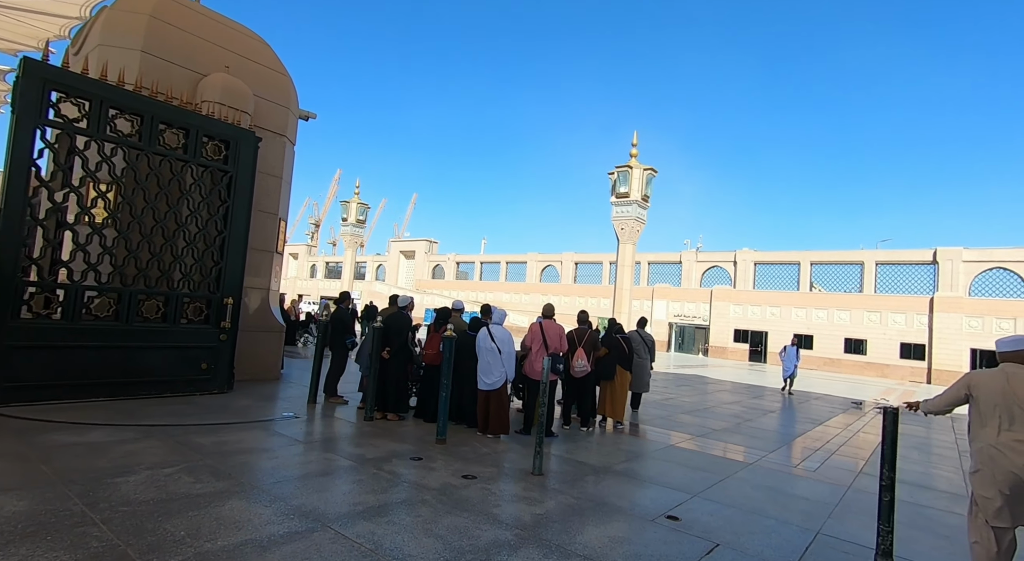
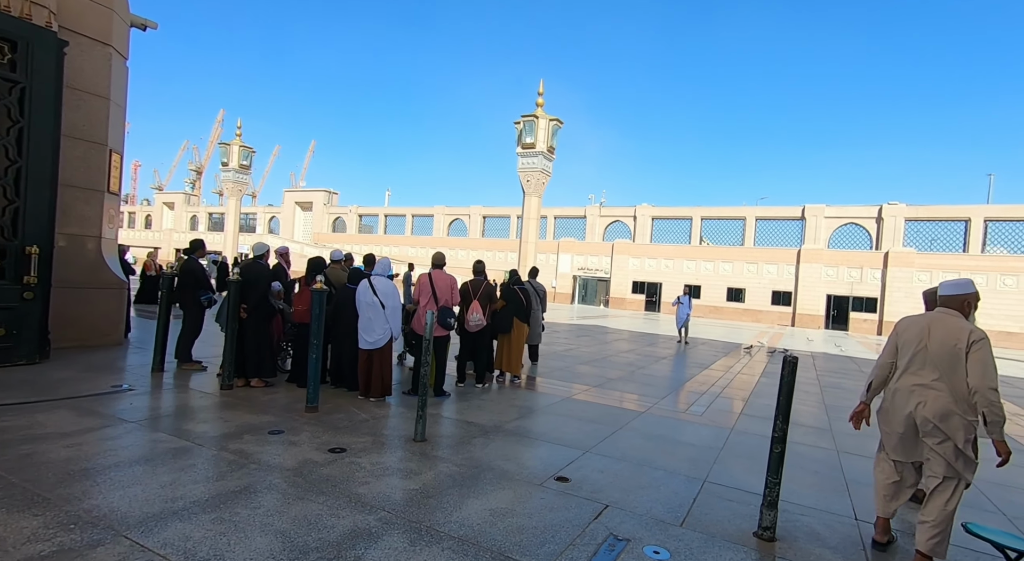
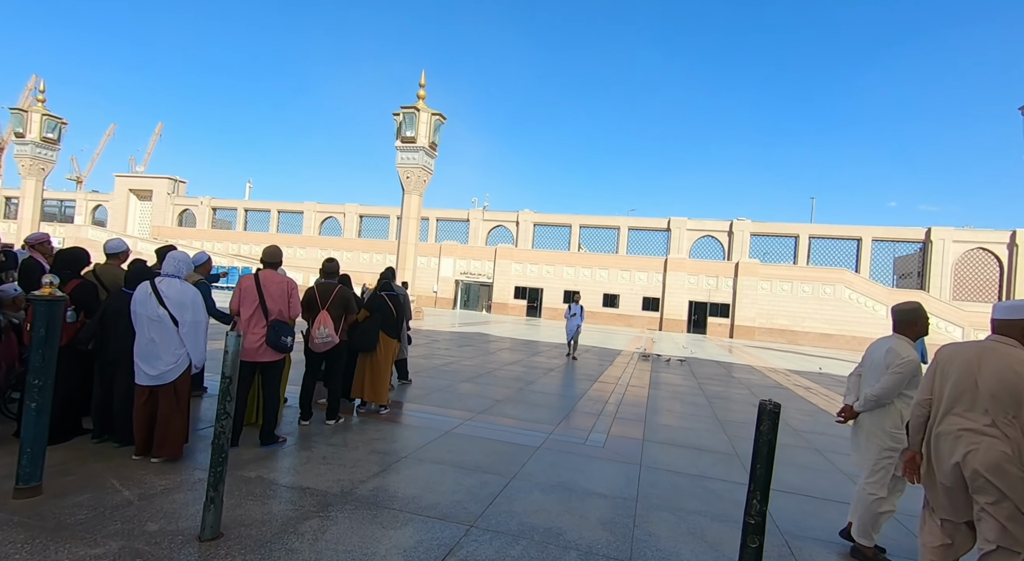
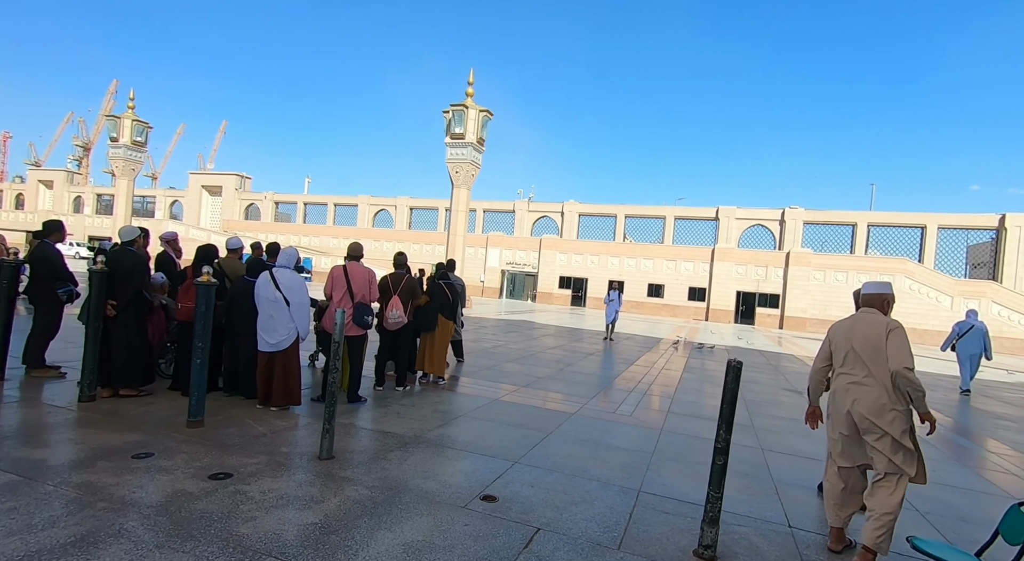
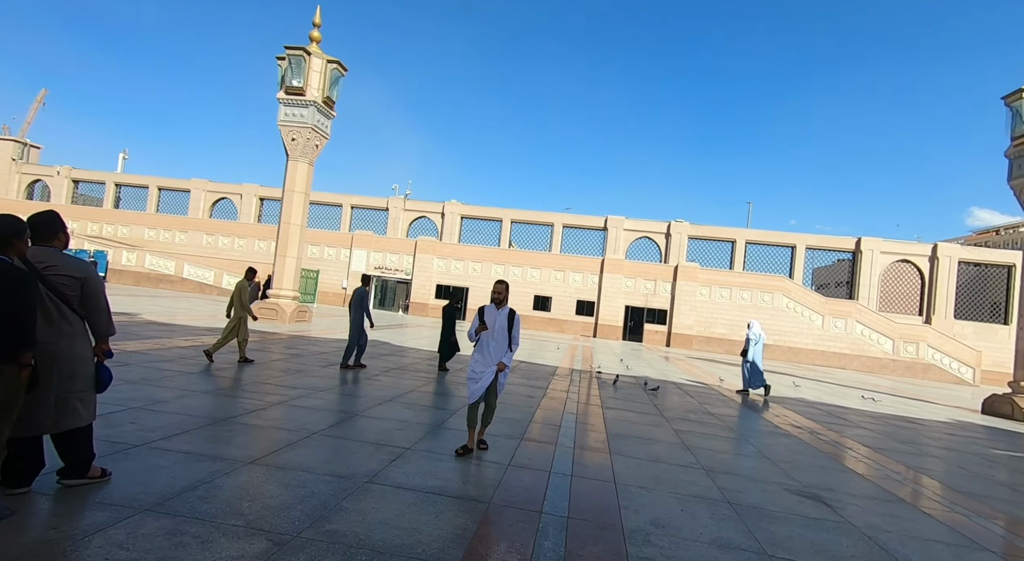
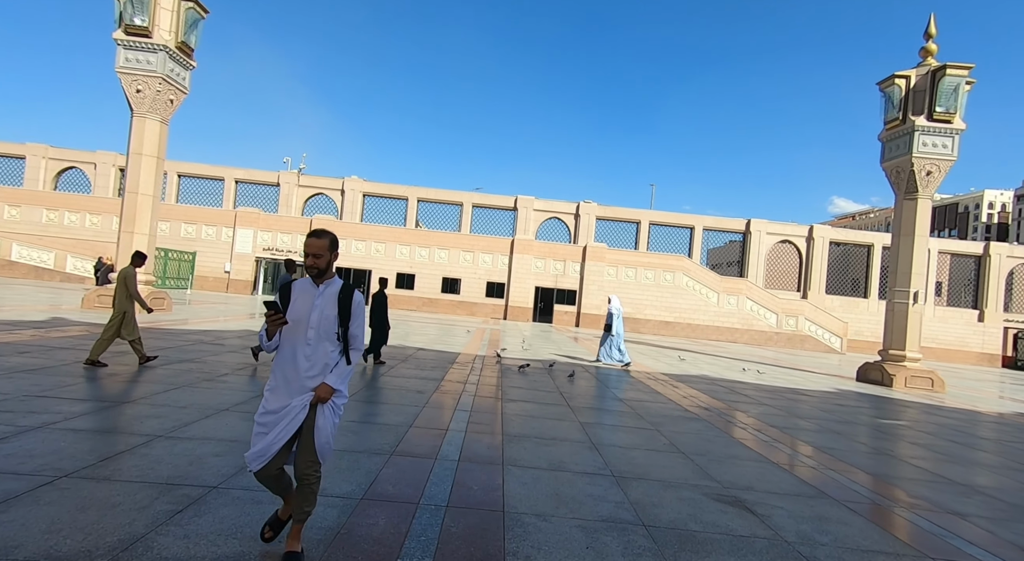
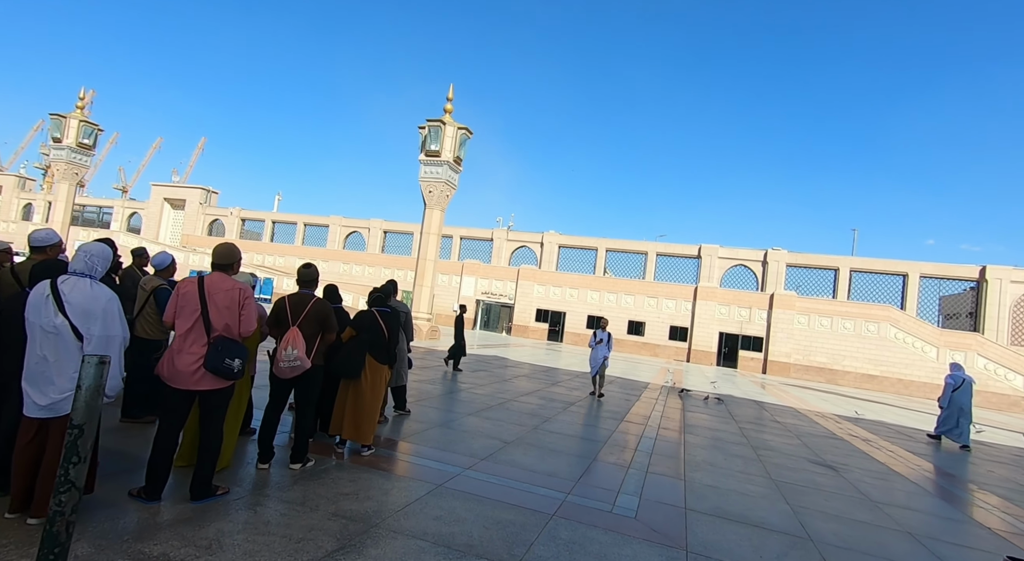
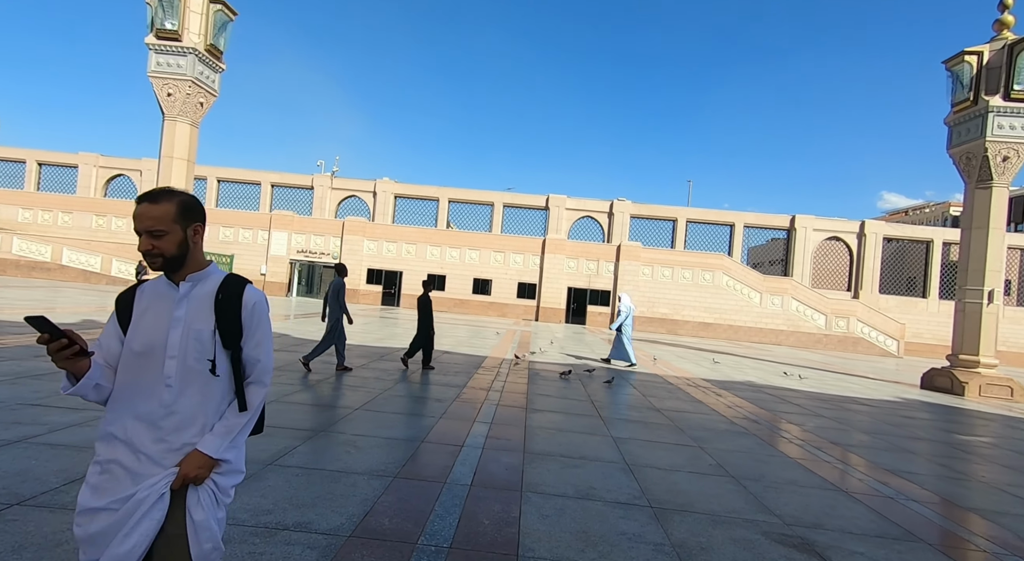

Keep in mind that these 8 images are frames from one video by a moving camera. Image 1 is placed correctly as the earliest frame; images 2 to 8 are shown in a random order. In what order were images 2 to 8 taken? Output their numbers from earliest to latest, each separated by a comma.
2, 4, 3, 7, 5, 6, 8
